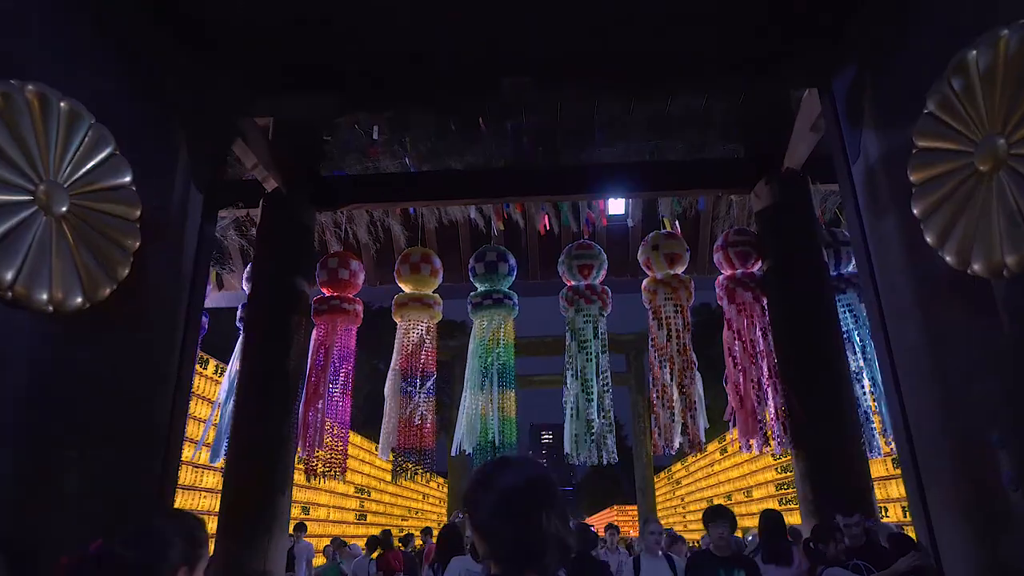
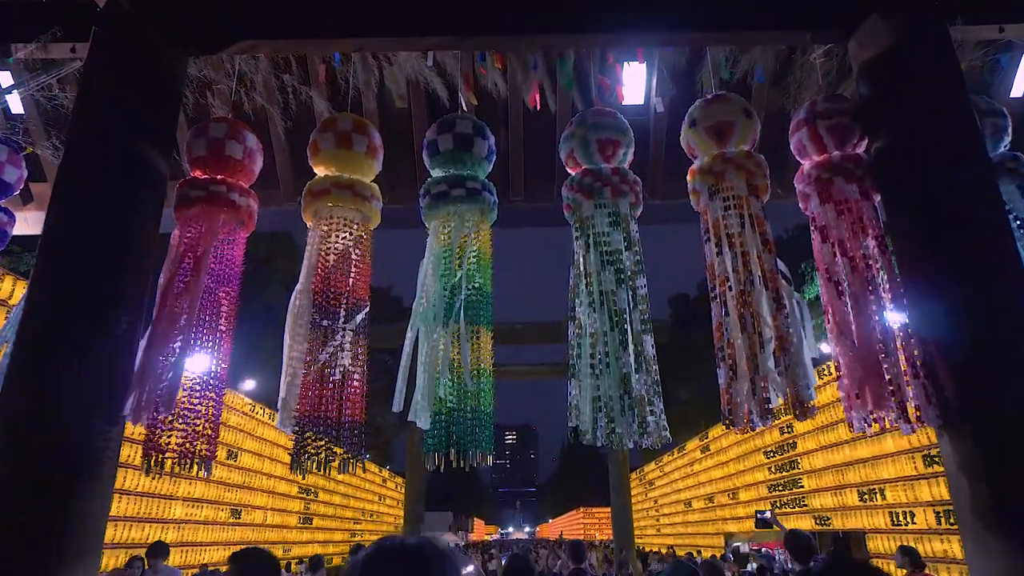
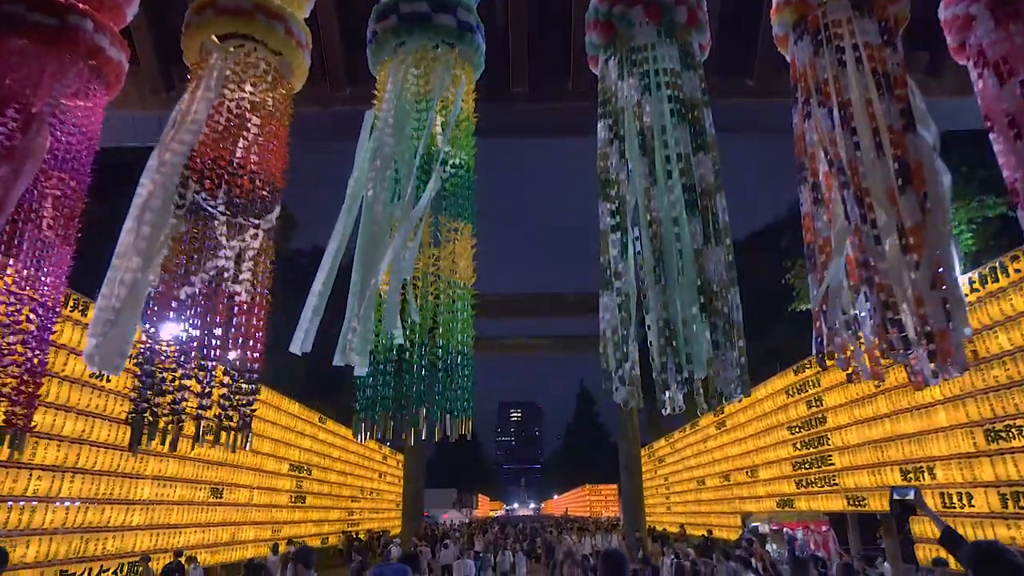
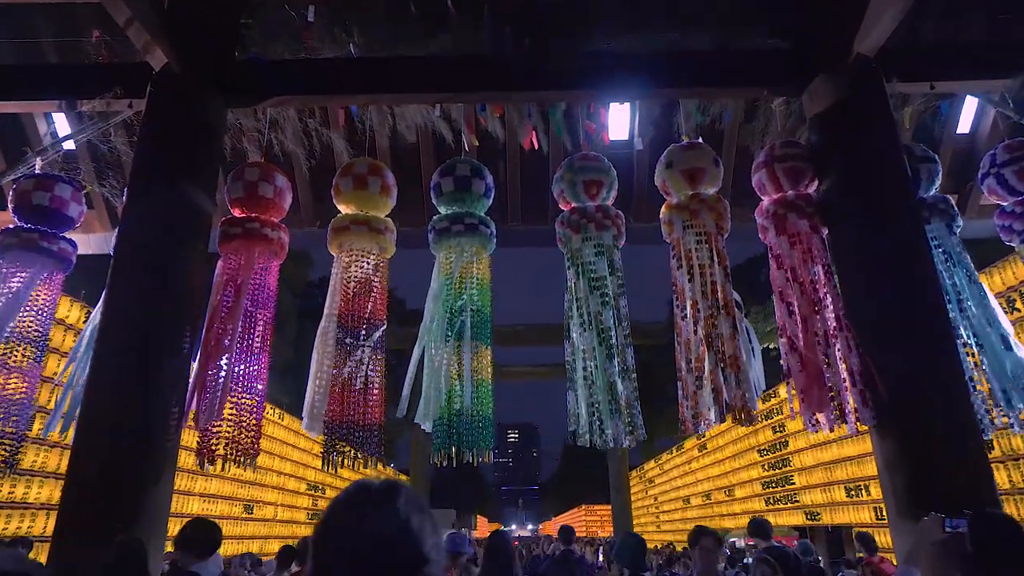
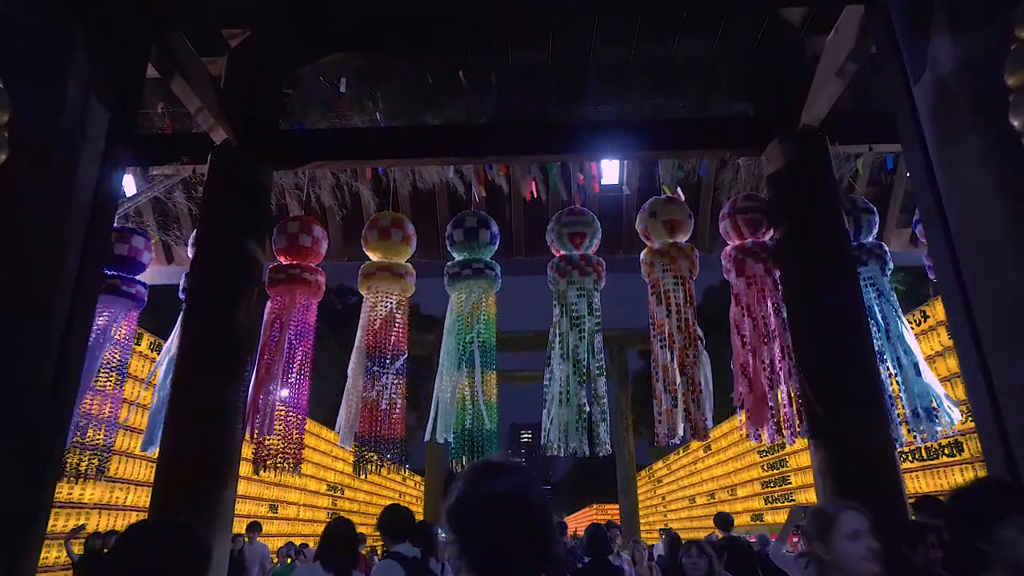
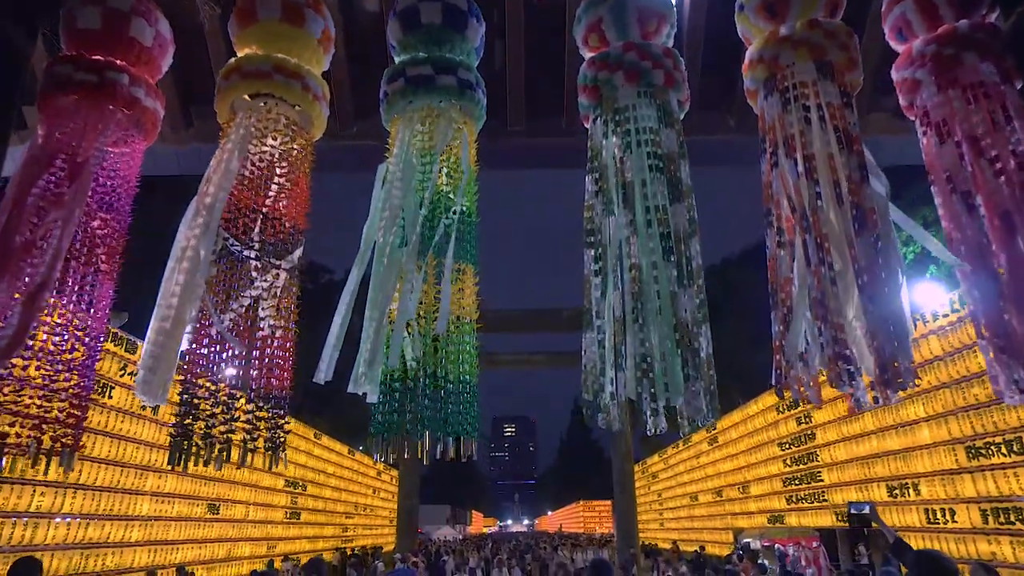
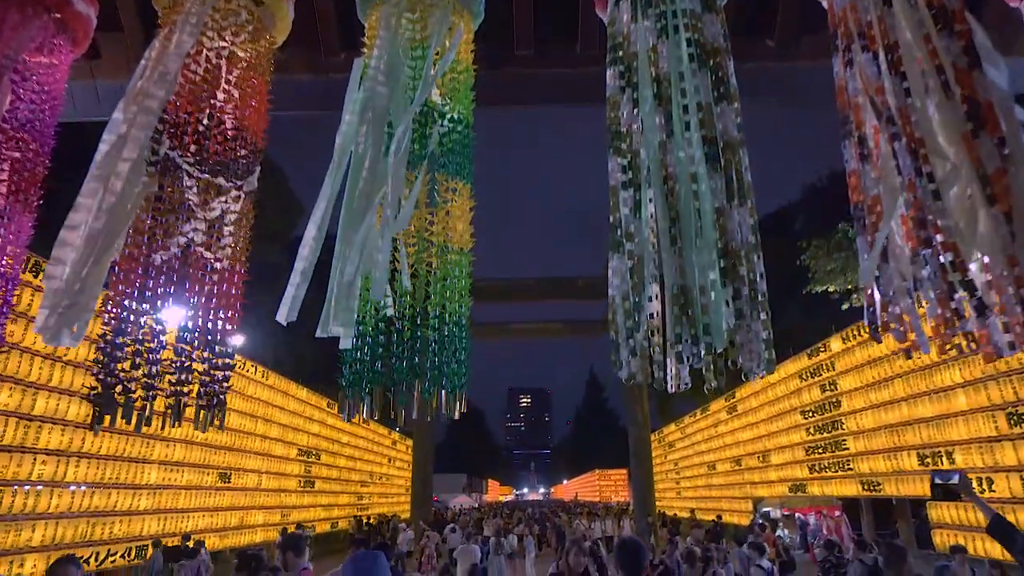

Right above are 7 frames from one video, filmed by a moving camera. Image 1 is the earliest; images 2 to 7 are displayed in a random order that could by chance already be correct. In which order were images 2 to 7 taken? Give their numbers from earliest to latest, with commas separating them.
5, 4, 2, 6, 3, 7
